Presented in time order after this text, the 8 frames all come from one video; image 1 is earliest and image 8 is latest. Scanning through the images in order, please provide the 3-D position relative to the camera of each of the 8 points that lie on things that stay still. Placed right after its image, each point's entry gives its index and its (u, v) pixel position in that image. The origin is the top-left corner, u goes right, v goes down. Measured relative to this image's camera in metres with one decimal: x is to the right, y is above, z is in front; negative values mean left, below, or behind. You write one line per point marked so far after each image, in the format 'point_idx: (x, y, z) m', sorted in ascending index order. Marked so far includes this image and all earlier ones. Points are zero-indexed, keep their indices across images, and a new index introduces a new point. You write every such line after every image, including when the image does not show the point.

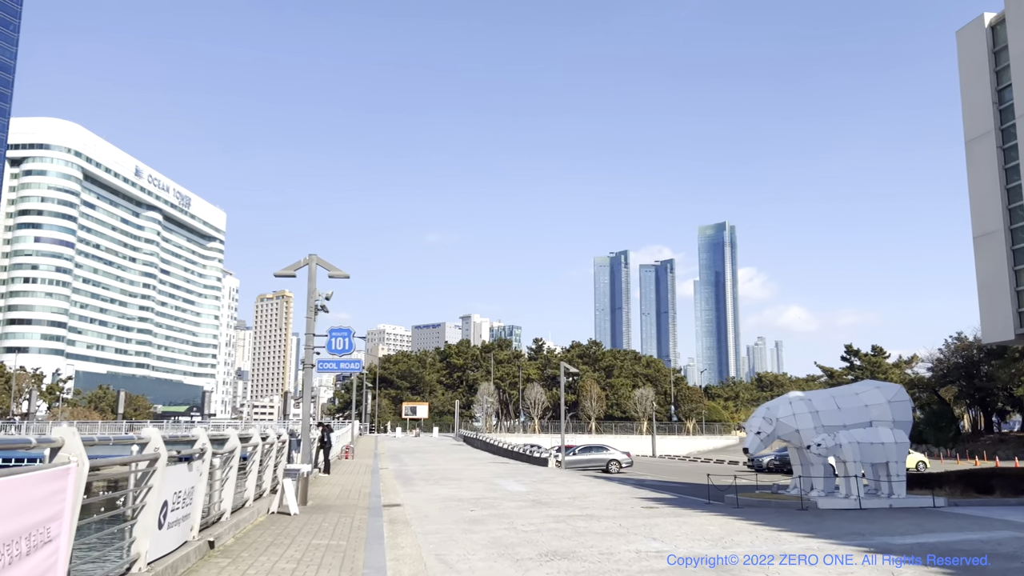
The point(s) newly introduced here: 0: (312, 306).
0: (-4.2, -0.4, +16.7) m
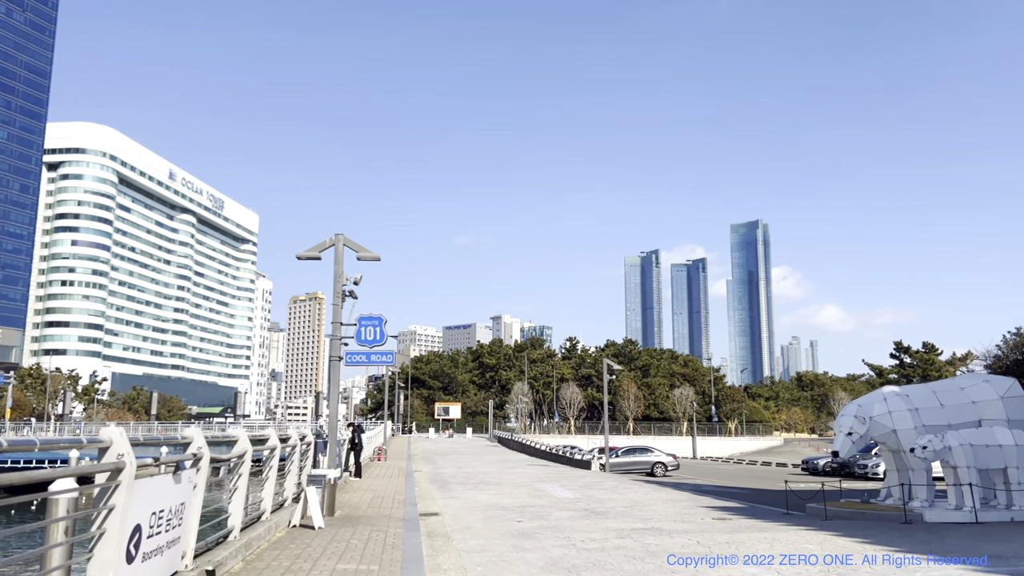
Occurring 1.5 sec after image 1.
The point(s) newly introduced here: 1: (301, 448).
0: (-3.3, -0.1, +14.9) m
1: (-3.8, -2.9, +14.4) m
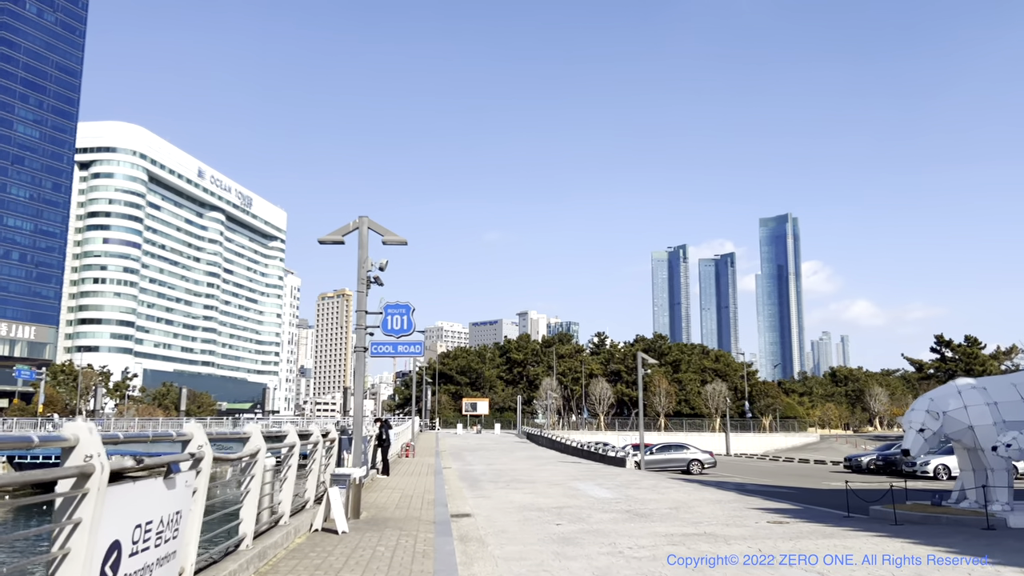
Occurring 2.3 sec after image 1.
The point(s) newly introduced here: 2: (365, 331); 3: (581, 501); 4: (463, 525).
0: (-2.6, +0.2, +13.9) m
1: (-3.2, -2.6, +13.5) m
2: (-2.6, -0.7, +14.0) m
3: (+1.5, -4.7, +17.4) m
4: (-0.9, -4.0, +13.5) m
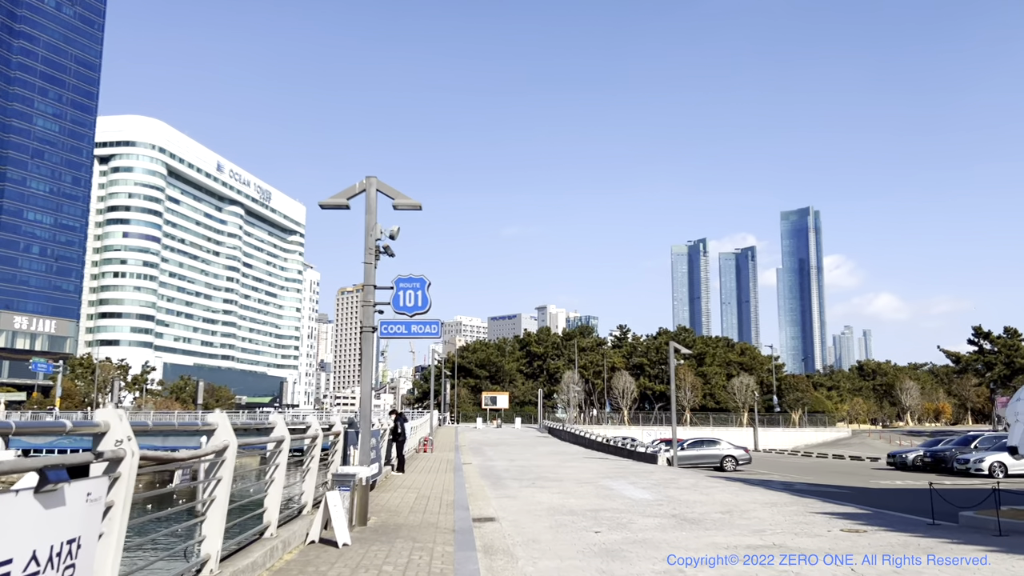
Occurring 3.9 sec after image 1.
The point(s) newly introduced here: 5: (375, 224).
0: (-2.2, +0.6, +12.1) m
1: (-2.7, -2.2, +11.7) m
2: (-2.1, -0.3, +12.1) m
3: (+2.1, -4.2, +15.6) m
4: (-0.4, -3.6, +11.6) m
5: (-2.1, +1.0, +12.0) m
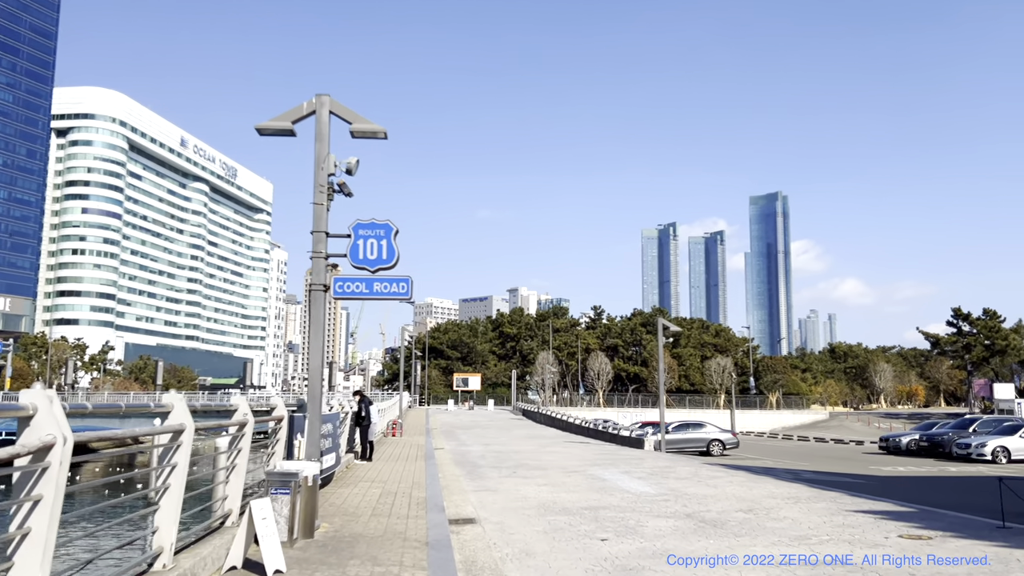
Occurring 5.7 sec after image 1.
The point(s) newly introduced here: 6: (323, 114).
0: (-2.3, +1.2, +9.6) m
1: (-2.9, -1.6, +9.2) m
2: (-2.3, +0.4, +9.7) m
3: (+1.8, -3.5, +13.3) m
4: (-0.6, -3.0, +9.3) m
5: (-2.2, +1.6, +9.5) m
6: (-2.3, +2.1, +9.6) m
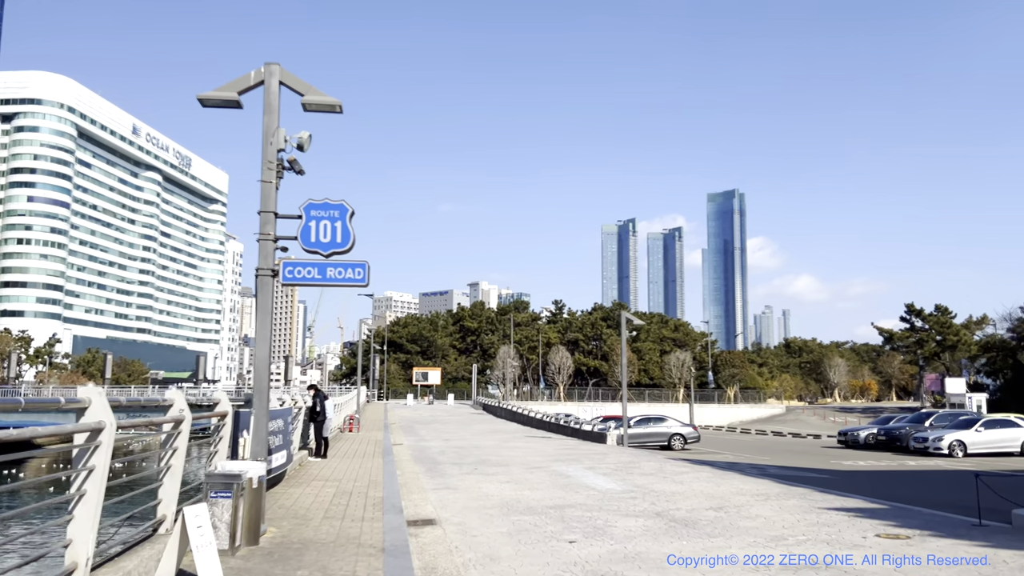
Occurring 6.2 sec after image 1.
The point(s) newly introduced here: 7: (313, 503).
0: (-2.7, +1.4, +8.9) m
1: (-3.3, -1.4, +8.5) m
2: (-2.7, +0.5, +8.9) m
3: (+1.1, -3.4, +12.8) m
4: (-1.0, -2.8, +8.7) m
5: (-2.6, +1.8, +8.8) m
6: (-2.7, +2.3, +8.9) m
7: (-2.7, -2.9, +10.9) m
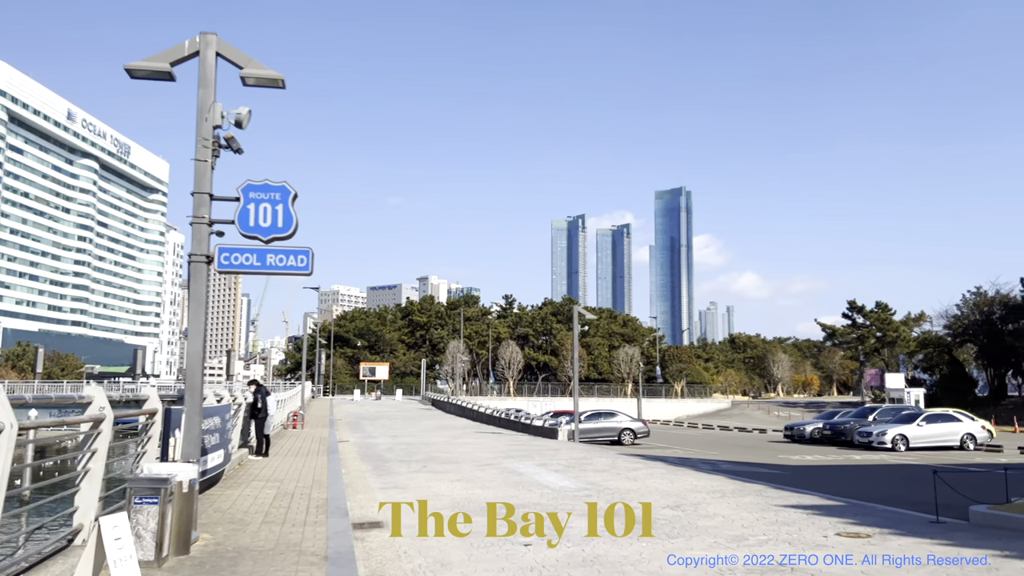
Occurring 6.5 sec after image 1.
0: (-3.2, +1.5, +8.2) m
1: (-3.7, -1.3, +7.8) m
2: (-3.2, +0.7, +8.3) m
3: (+0.4, -3.3, +12.4) m
4: (-1.5, -2.7, +8.1) m
5: (-3.1, +1.9, +8.1) m
6: (-3.1, +2.4, +8.2) m
7: (-3.3, -2.8, +10.2) m
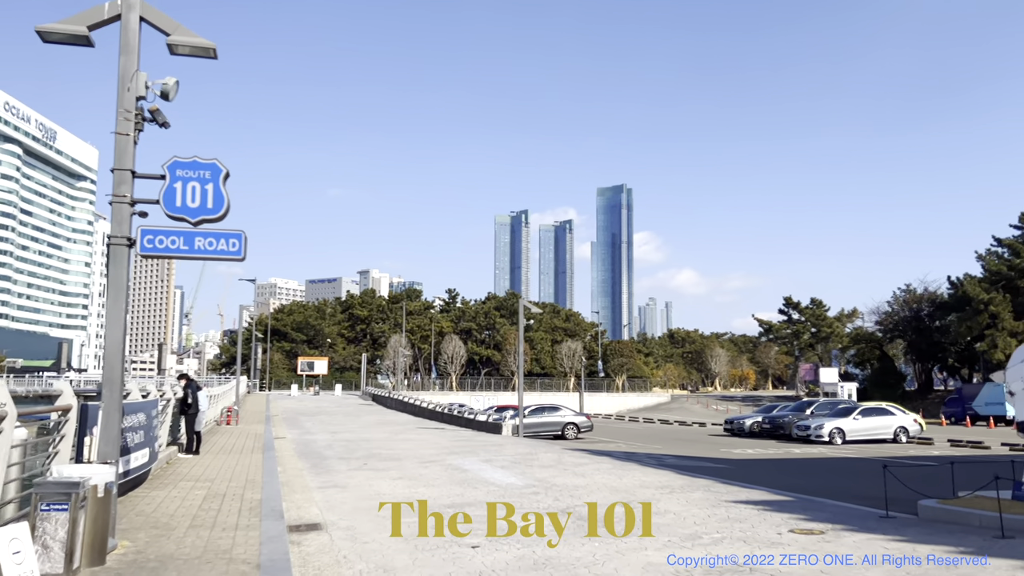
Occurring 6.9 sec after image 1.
0: (-3.6, +1.7, +7.5) m
1: (-4.2, -1.2, +7.1) m
2: (-3.6, +0.8, +7.6) m
3: (-0.5, -3.1, +12.0) m
4: (-2.0, -2.6, +7.6) m
5: (-3.5, +2.0, +7.5) m
6: (-3.6, +2.5, +7.5) m
7: (-4.0, -2.6, +9.6) m
